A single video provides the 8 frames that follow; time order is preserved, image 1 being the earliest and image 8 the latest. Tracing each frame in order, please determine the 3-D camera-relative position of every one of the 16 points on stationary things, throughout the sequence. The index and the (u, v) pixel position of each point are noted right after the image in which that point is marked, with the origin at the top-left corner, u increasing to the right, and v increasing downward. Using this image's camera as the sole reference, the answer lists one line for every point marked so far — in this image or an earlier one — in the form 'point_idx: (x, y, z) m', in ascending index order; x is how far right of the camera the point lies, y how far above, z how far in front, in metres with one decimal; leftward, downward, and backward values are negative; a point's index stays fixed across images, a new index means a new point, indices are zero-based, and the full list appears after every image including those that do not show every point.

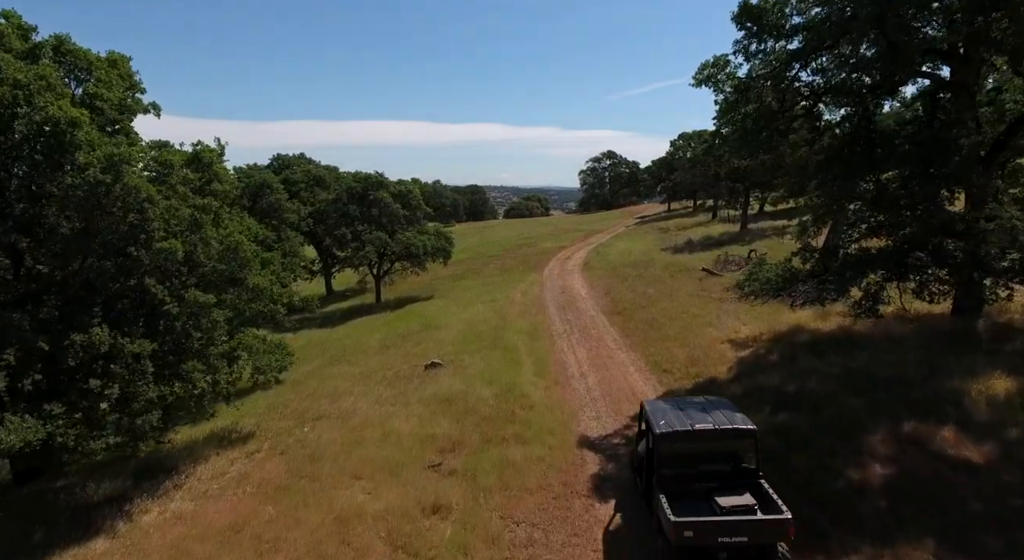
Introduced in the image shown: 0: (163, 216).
0: (-9.0, +1.6, +15.6) m
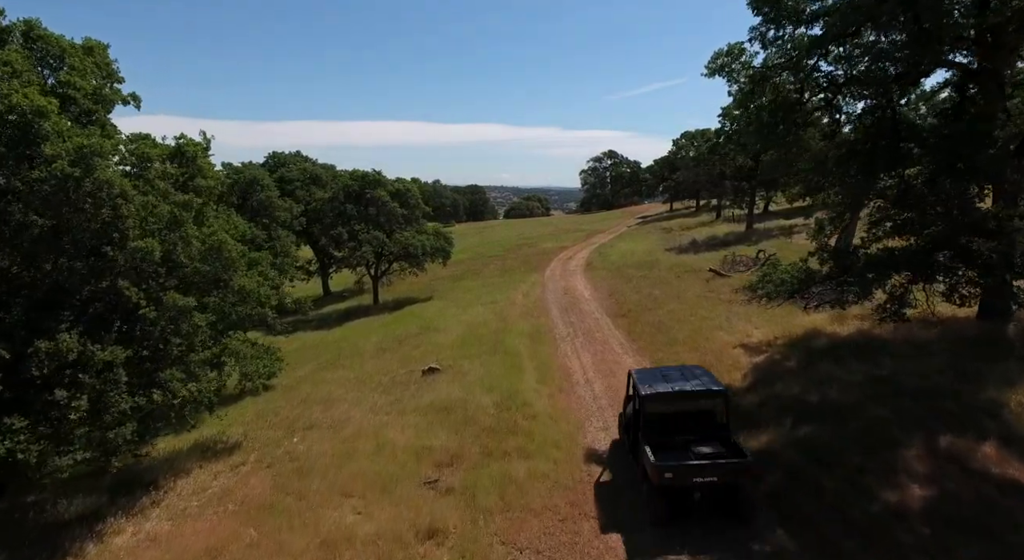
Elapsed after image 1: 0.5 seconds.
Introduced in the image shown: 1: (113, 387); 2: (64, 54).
0: (-8.9, +1.6, +14.5) m
1: (-8.9, -2.4, +13.6) m
2: (-11.5, +5.8, +15.6) m
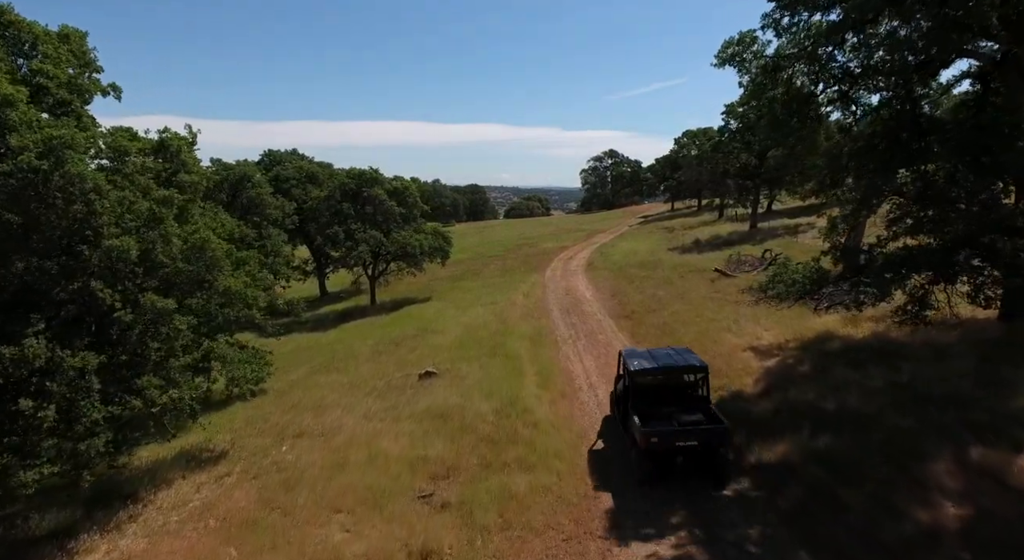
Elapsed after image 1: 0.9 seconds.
0: (-8.9, +1.6, +13.6) m
1: (-8.9, -2.4, +12.7) m
2: (-11.6, +5.8, +14.7) m
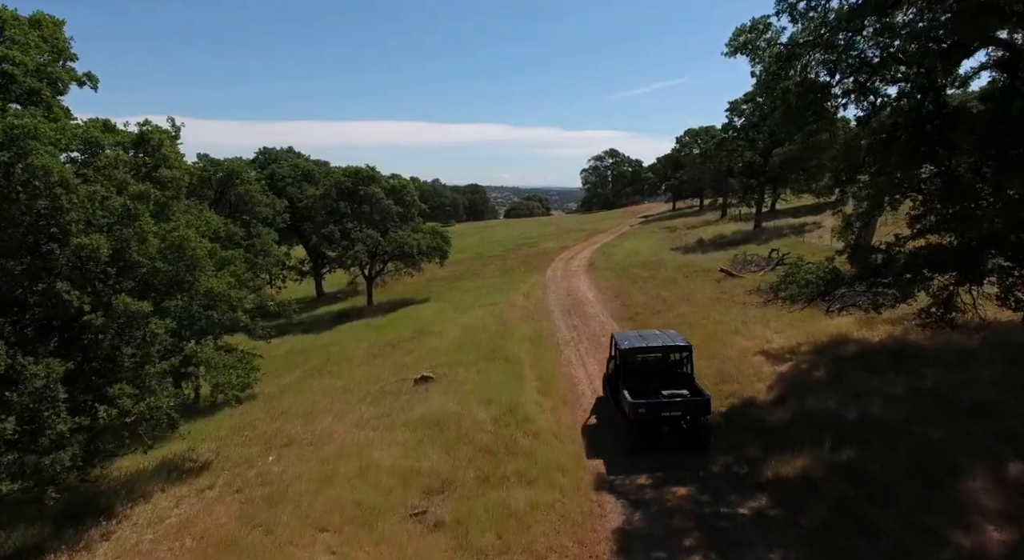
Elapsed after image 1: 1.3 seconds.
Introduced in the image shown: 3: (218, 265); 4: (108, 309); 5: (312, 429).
0: (-8.9, +1.6, +12.7) m
1: (-8.9, -2.4, +11.8) m
2: (-11.6, +5.8, +13.8) m
3: (-8.9, +0.5, +18.3) m
4: (-8.7, -0.6, +13.0) m
5: (-6.1, -4.6, +18.5) m
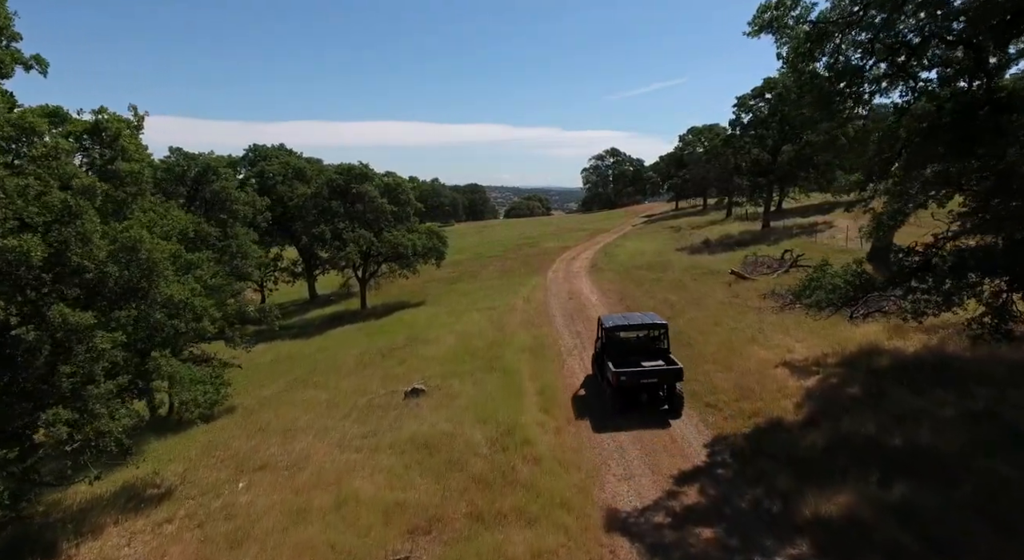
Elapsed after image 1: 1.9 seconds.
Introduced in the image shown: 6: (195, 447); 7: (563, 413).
0: (-9.0, +1.4, +11.0) m
1: (-9.0, -2.6, +10.0) m
2: (-11.6, +5.7, +12.1) m
3: (-8.9, +0.3, +16.6) m
4: (-8.7, -0.8, +11.3) m
5: (-6.2, -4.7, +16.8) m
6: (-9.5, -5.0, +18.1) m
7: (+1.4, -3.6, +16.7) m
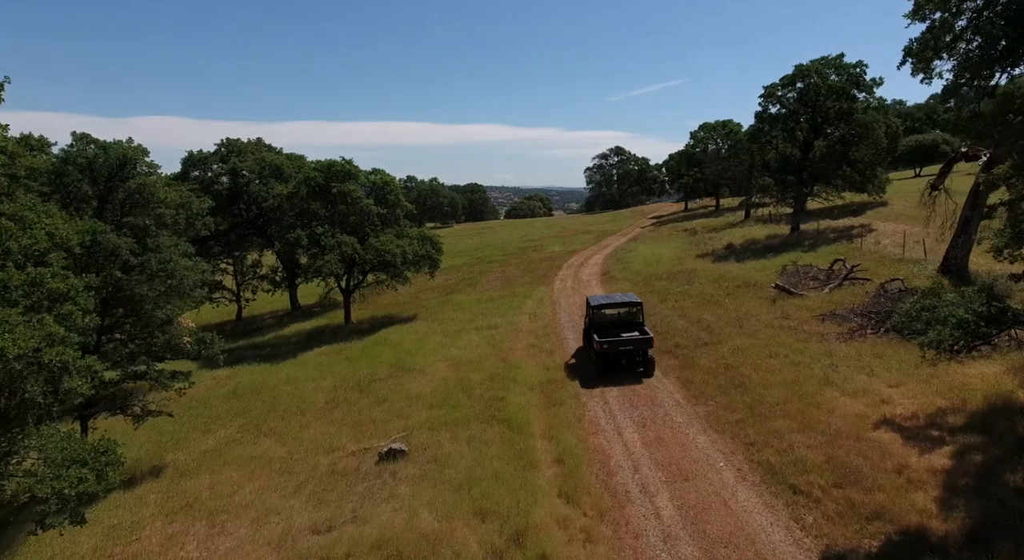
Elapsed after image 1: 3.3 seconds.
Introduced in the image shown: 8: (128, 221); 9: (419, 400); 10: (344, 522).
0: (-8.8, +0.8, +6.2) m
1: (-8.8, -3.2, +5.3) m
2: (-11.4, +5.0, +7.4) m
3: (-8.7, -0.3, +11.9) m
4: (-8.6, -1.4, +6.6) m
5: (-6.0, -5.4, +12.1) m
6: (-9.3, -5.6, +13.4) m
7: (+1.6, -4.3, +12.0) m
8: (-11.3, +1.9, +19.0) m
9: (-3.1, -3.8, +19.7) m
10: (-3.4, -4.9, +12.4) m
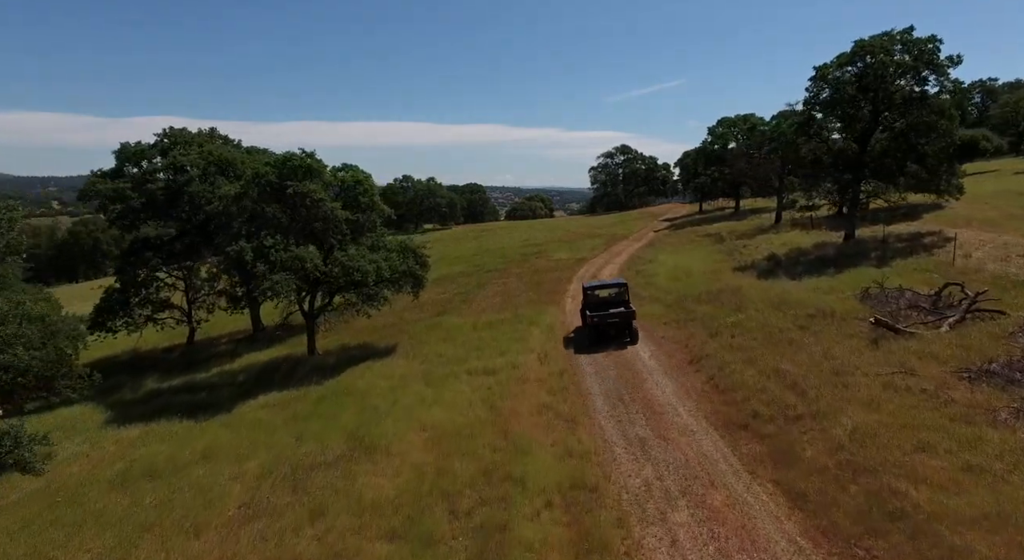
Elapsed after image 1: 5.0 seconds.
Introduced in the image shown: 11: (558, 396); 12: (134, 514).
0: (-8.7, -0.3, -0.8) m
1: (-8.7, -4.3, -1.7) m
2: (-11.3, +4.0, +0.3) m
3: (-8.6, -1.4, +4.8) m
4: (-8.4, -2.5, -0.5) m
5: (-5.9, -6.4, +5.0) m
6: (-9.2, -6.7, +6.3) m
7: (+1.7, -5.4, +4.9) m
8: (-11.1, +0.8, +11.9) m
9: (-2.9, -4.9, +12.6) m
10: (-3.3, -5.9, +5.3) m
11: (+1.4, -3.5, +18.8) m
12: (-9.1, -5.6, +14.4) m
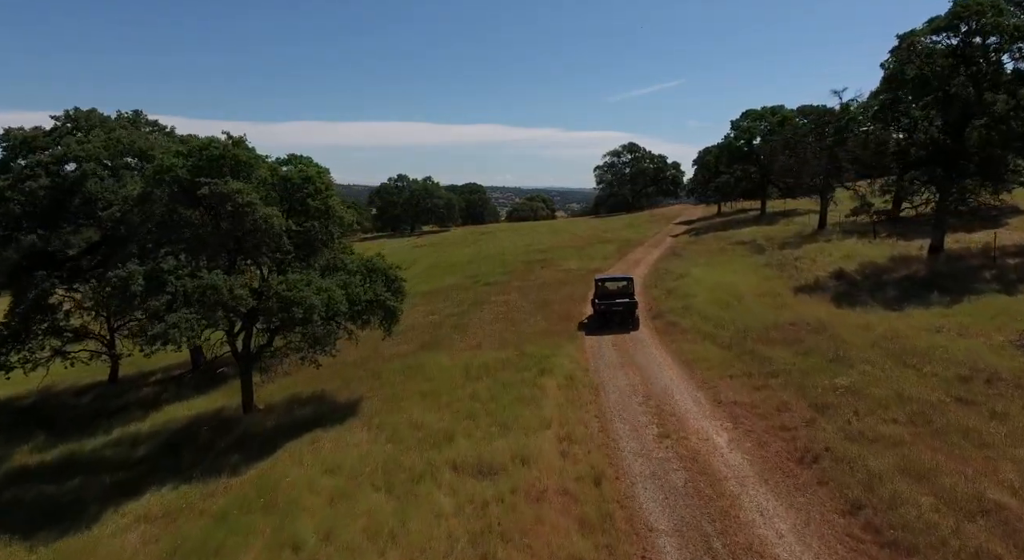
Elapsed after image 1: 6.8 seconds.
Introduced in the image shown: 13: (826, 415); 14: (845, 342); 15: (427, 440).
0: (-8.5, -1.4, -8.5) m
1: (-8.5, -5.4, -9.4) m
2: (-11.1, +2.8, -7.4) m
3: (-8.4, -2.5, -2.9) m
4: (-8.3, -3.6, -8.2) m
5: (-5.7, -7.5, -2.7) m
6: (-9.0, -7.8, -1.3) m
7: (+1.9, -6.5, -2.8) m
8: (-11.0, -0.3, +4.2) m
9: (-2.8, -6.0, +4.9) m
10: (-3.1, -7.1, -2.3) m
11: (+1.6, -4.6, +11.1) m
12: (-9.0, -6.7, +6.8) m
13: (+7.7, -3.3, +14.7) m
14: (+10.9, -2.0, +19.7) m
15: (-2.3, -4.3, +16.6) m
